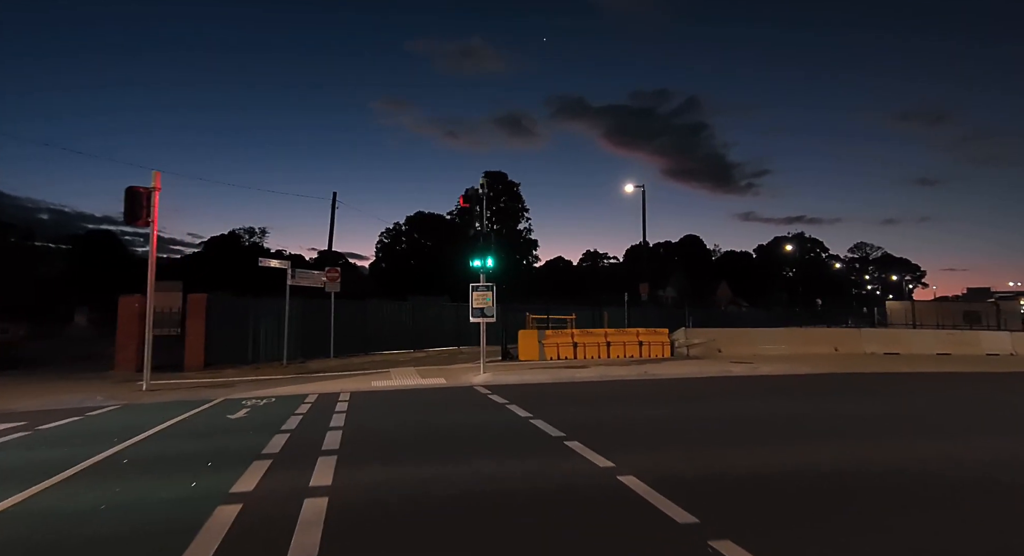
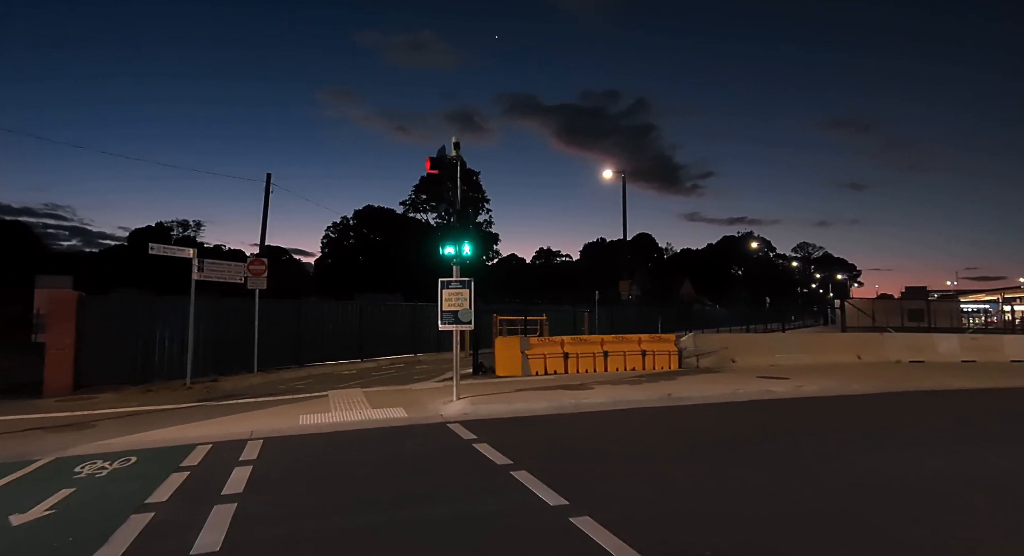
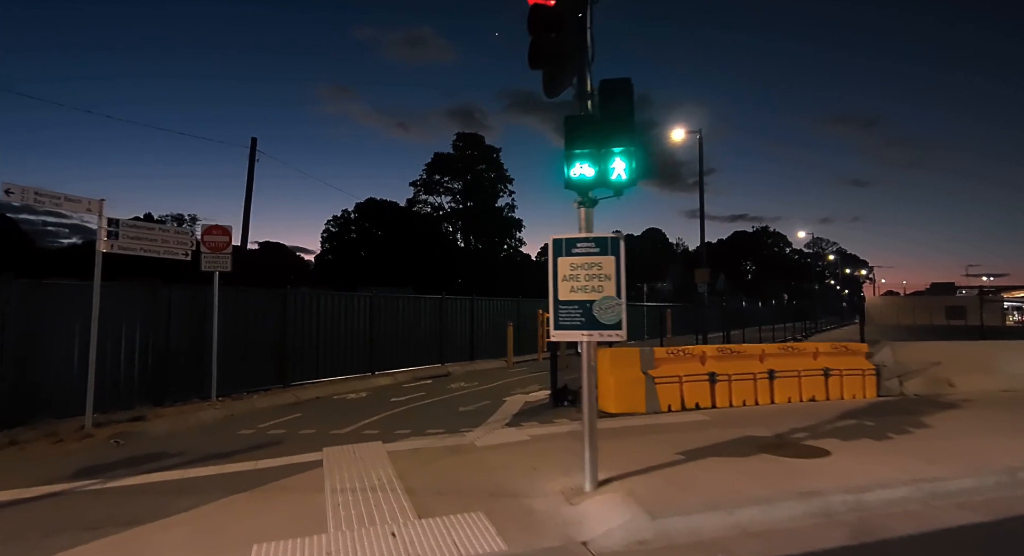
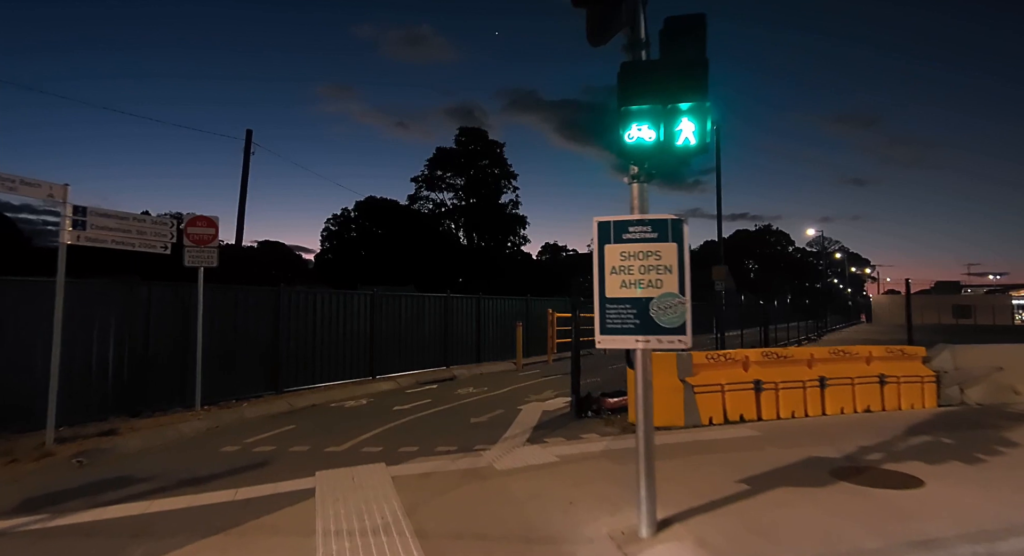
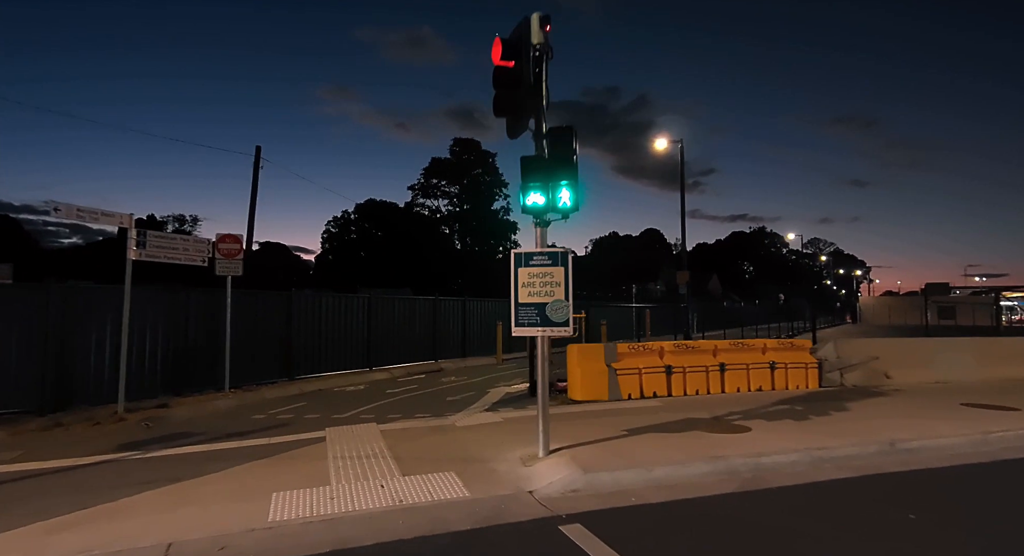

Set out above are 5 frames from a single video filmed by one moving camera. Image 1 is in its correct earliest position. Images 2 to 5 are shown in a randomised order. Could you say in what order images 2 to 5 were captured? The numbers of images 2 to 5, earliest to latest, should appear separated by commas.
2, 5, 3, 4
